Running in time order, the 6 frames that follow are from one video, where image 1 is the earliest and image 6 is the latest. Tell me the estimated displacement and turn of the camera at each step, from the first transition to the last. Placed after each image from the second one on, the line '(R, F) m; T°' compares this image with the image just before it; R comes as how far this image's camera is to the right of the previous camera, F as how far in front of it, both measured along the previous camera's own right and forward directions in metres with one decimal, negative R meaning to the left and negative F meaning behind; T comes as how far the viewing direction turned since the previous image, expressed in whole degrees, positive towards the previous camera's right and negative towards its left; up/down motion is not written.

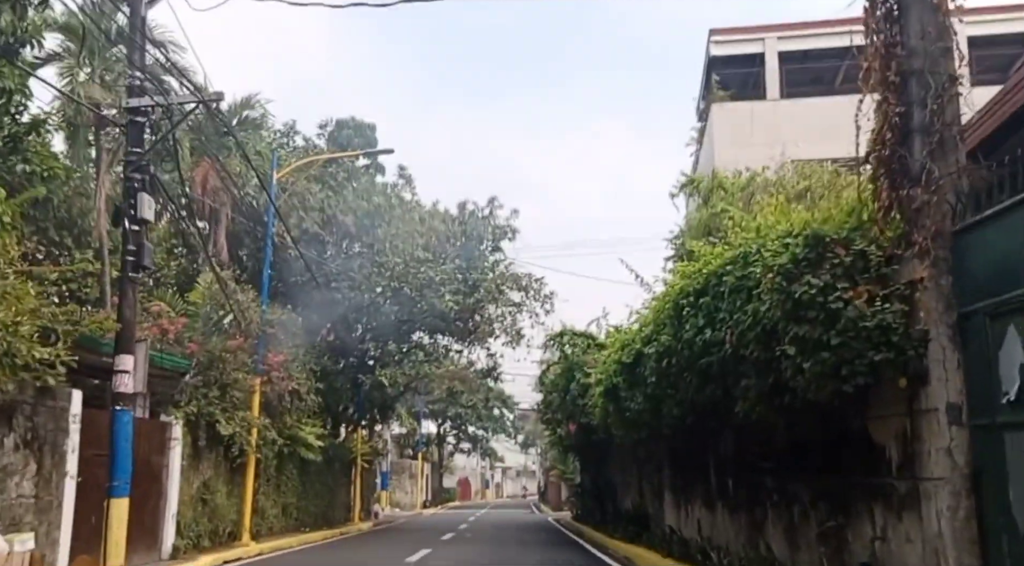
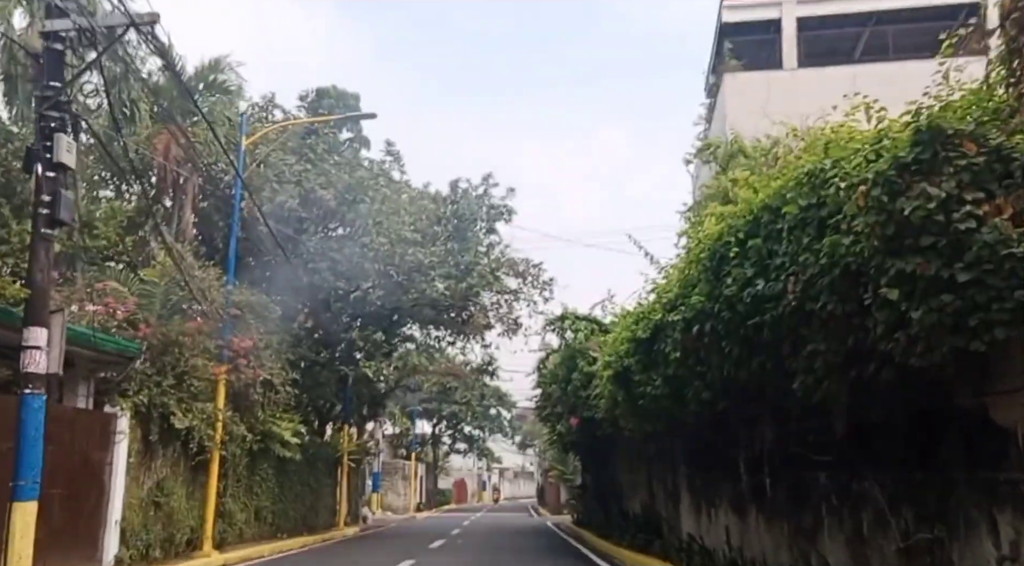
(0.0, +2.0) m; 0°
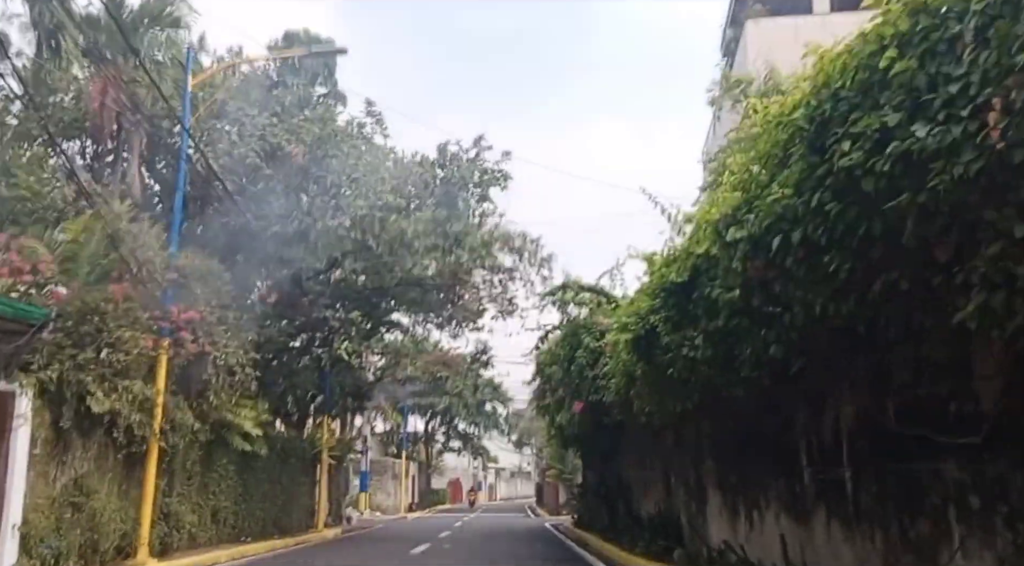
(+0.1, +2.5) m; 0°
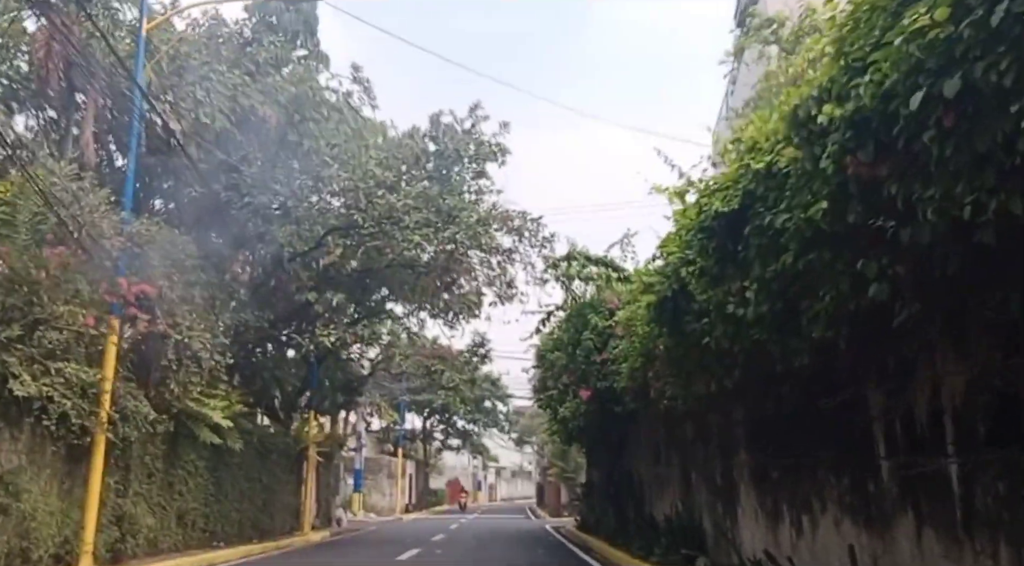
(0.0, +1.8) m; 0°
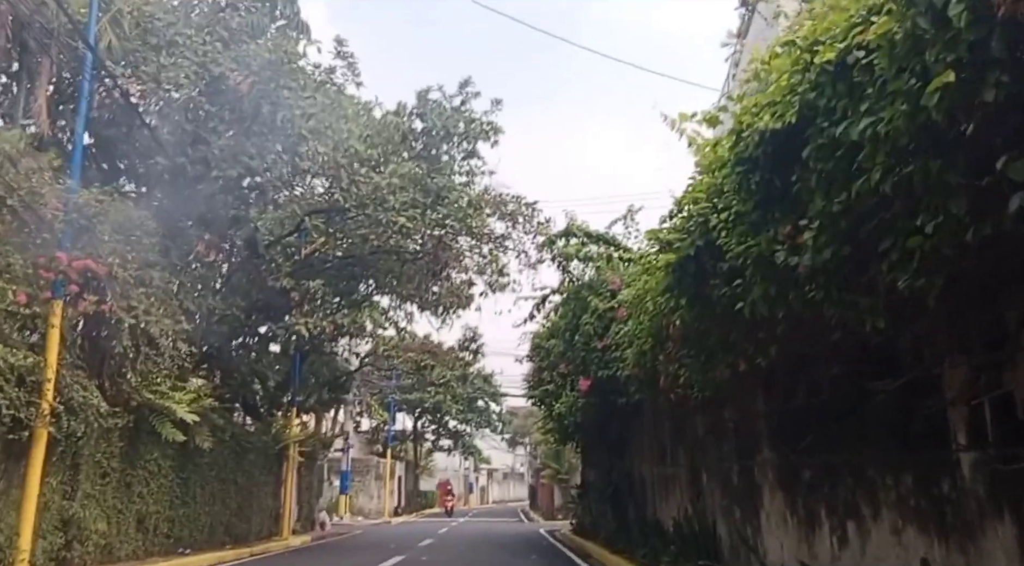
(0.0, +1.3) m; 0°
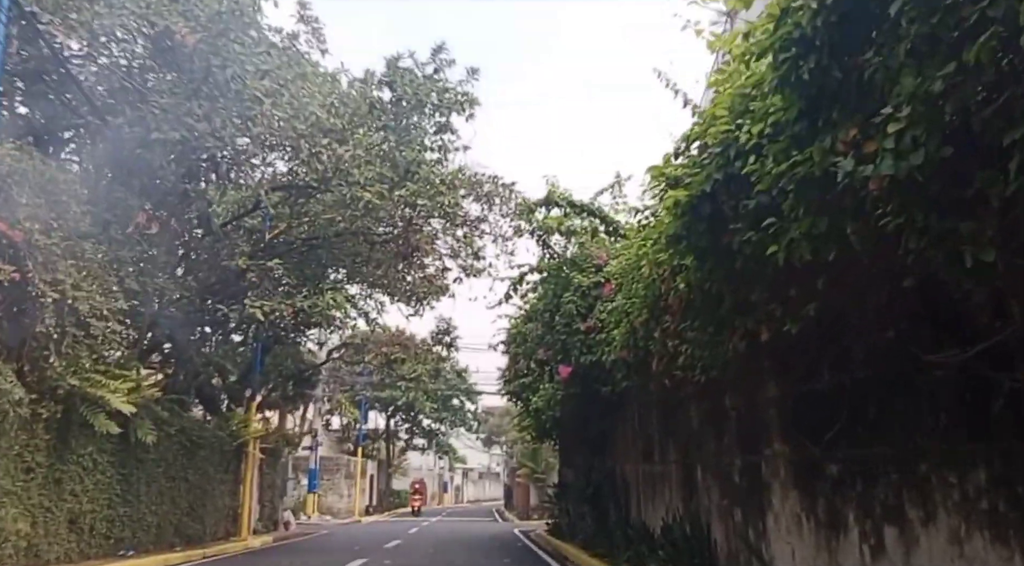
(0.0, +1.3) m; +2°
